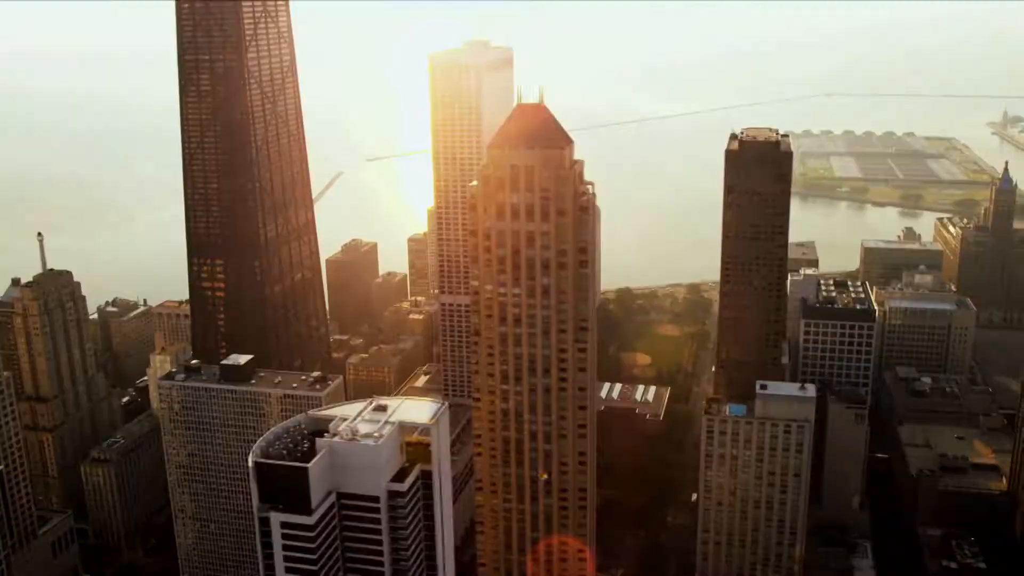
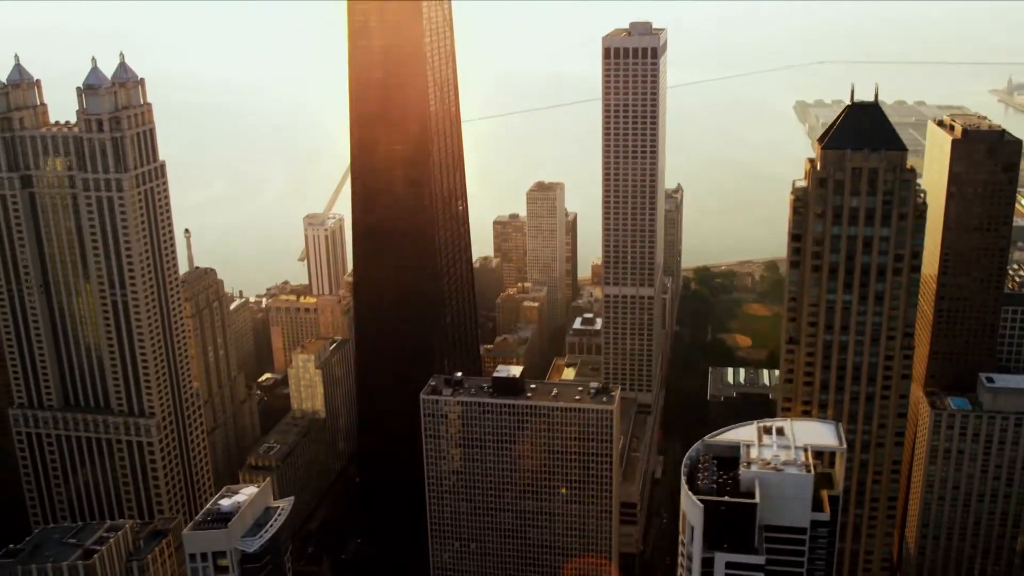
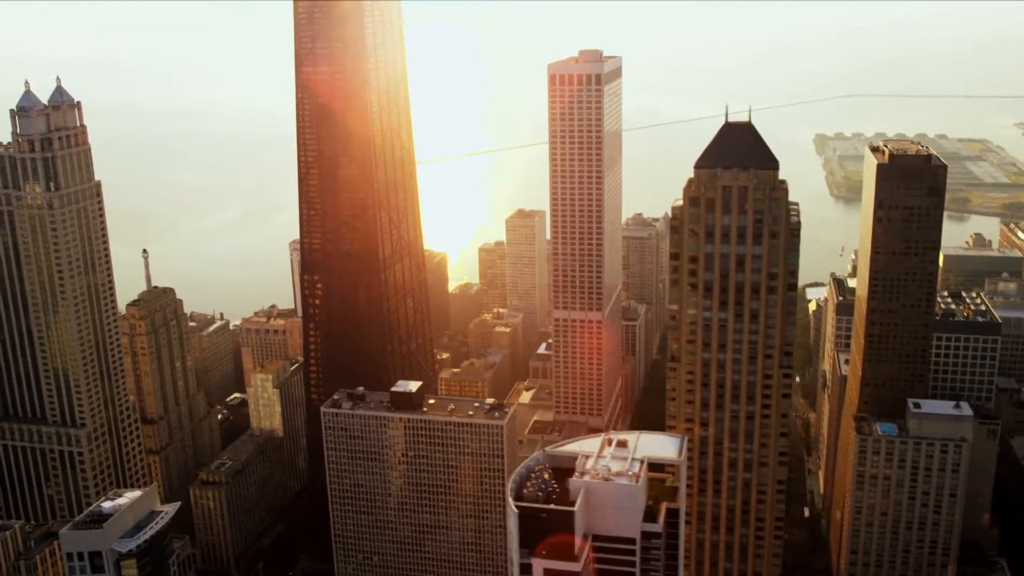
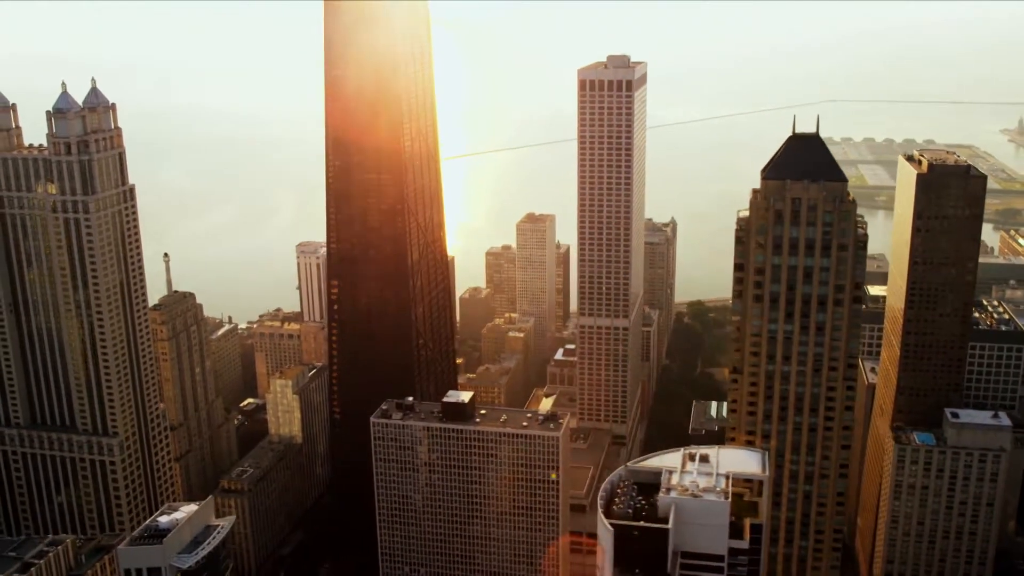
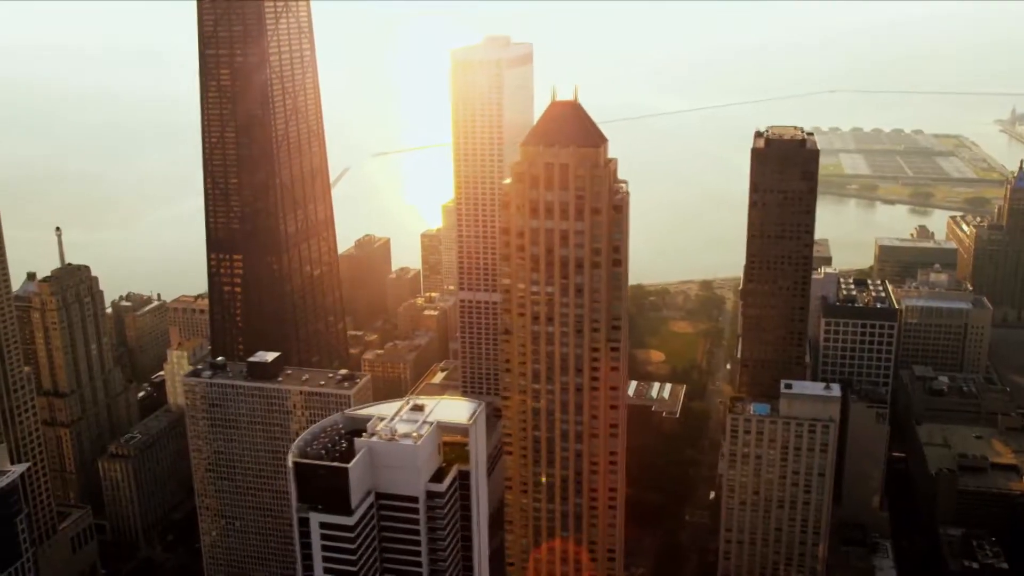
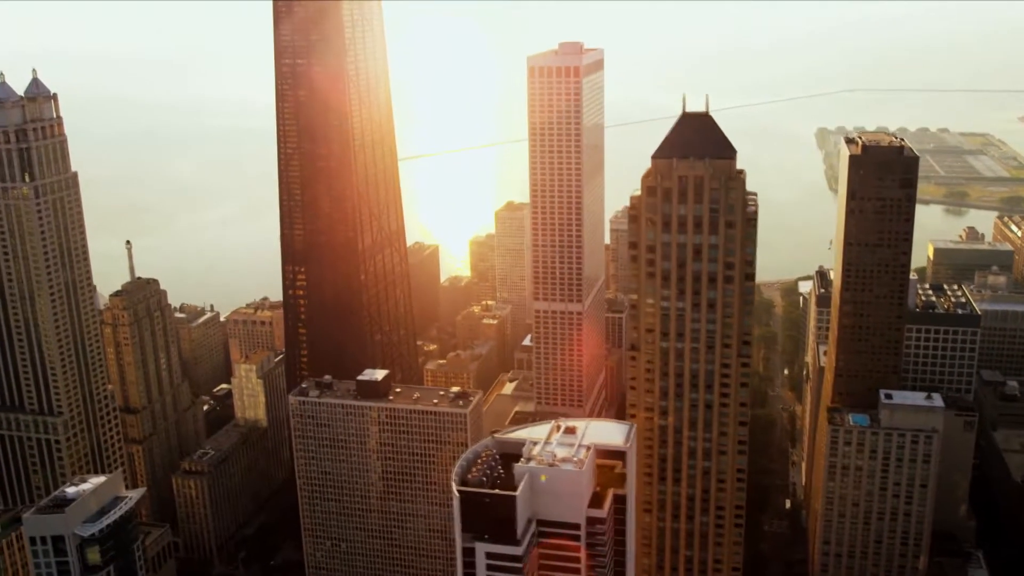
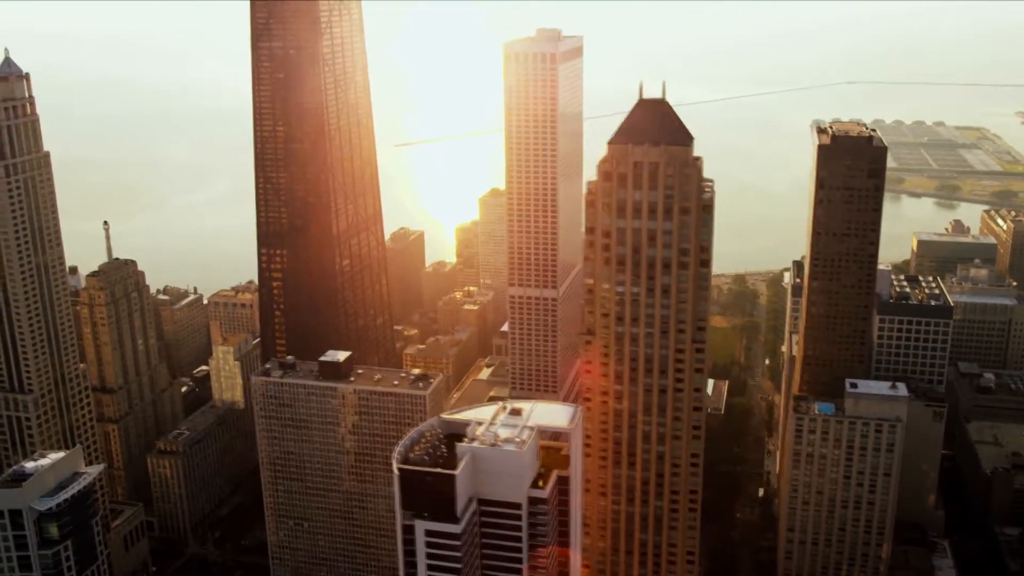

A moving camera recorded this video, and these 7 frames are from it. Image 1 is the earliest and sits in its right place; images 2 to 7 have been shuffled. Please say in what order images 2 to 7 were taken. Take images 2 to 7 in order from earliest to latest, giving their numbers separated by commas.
5, 7, 6, 3, 4, 2
